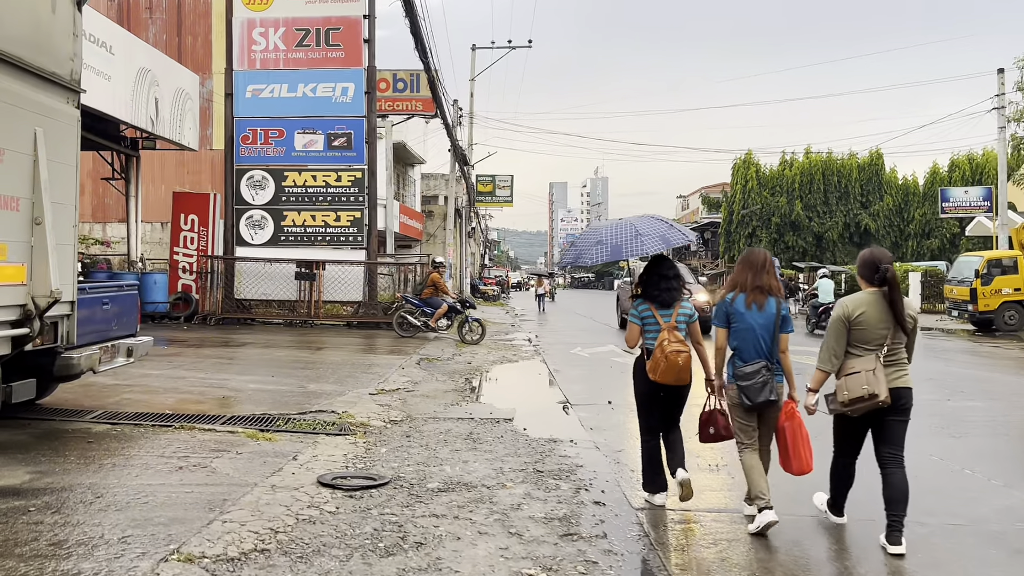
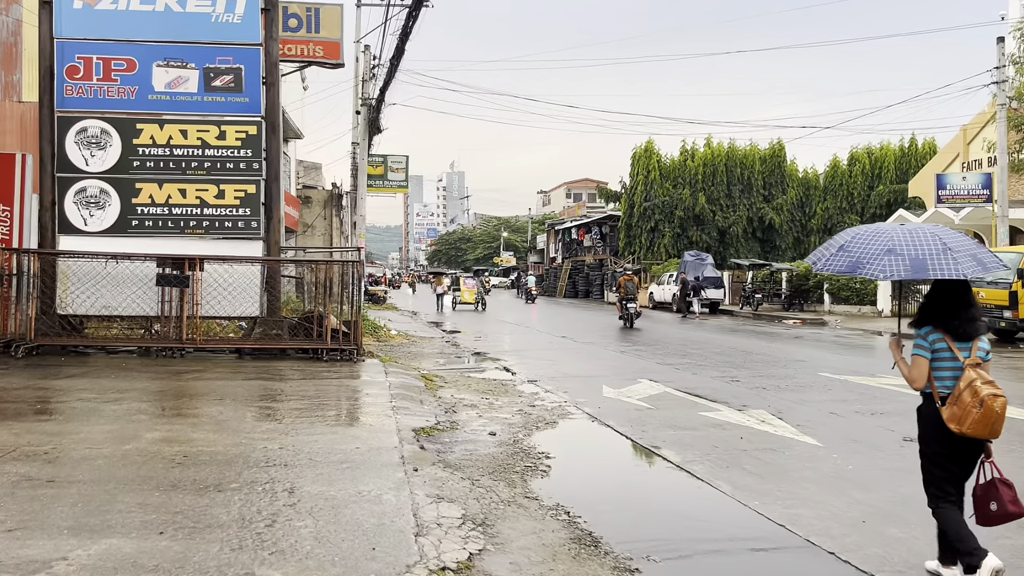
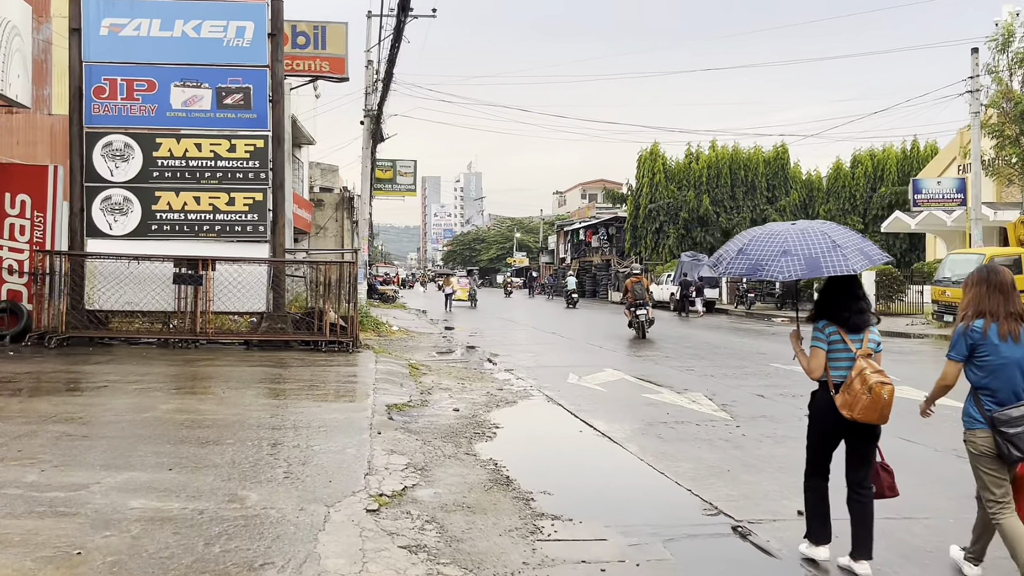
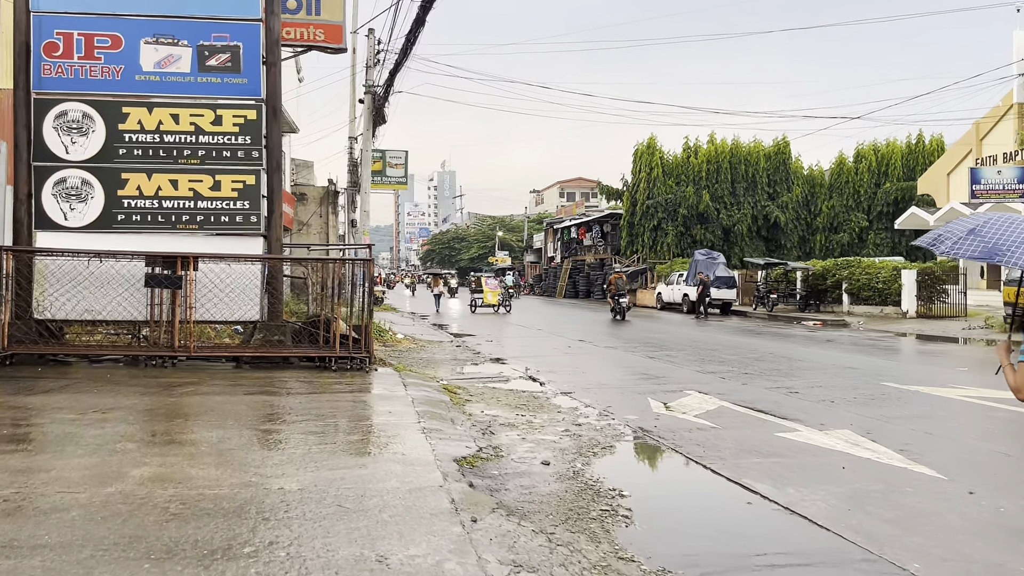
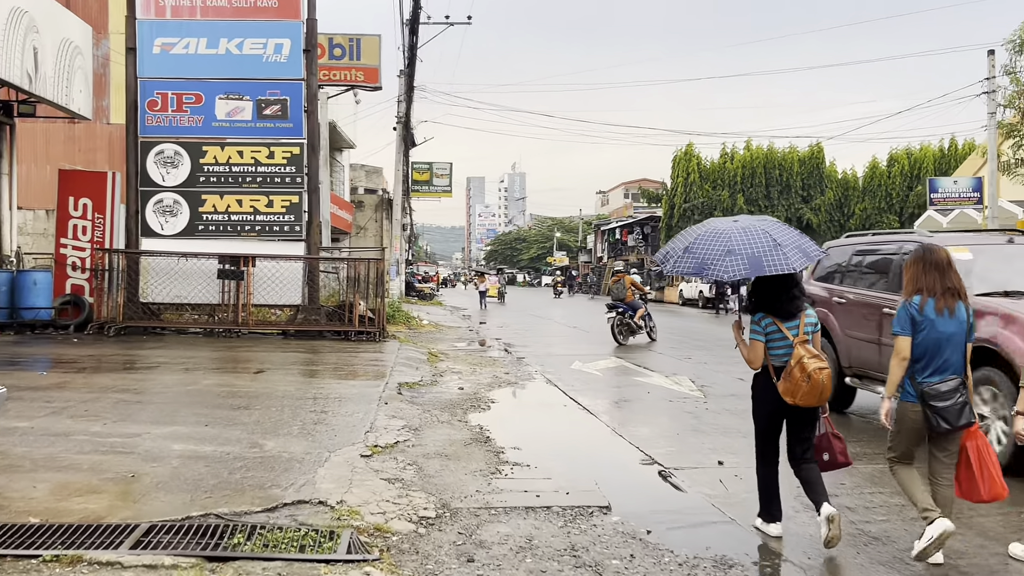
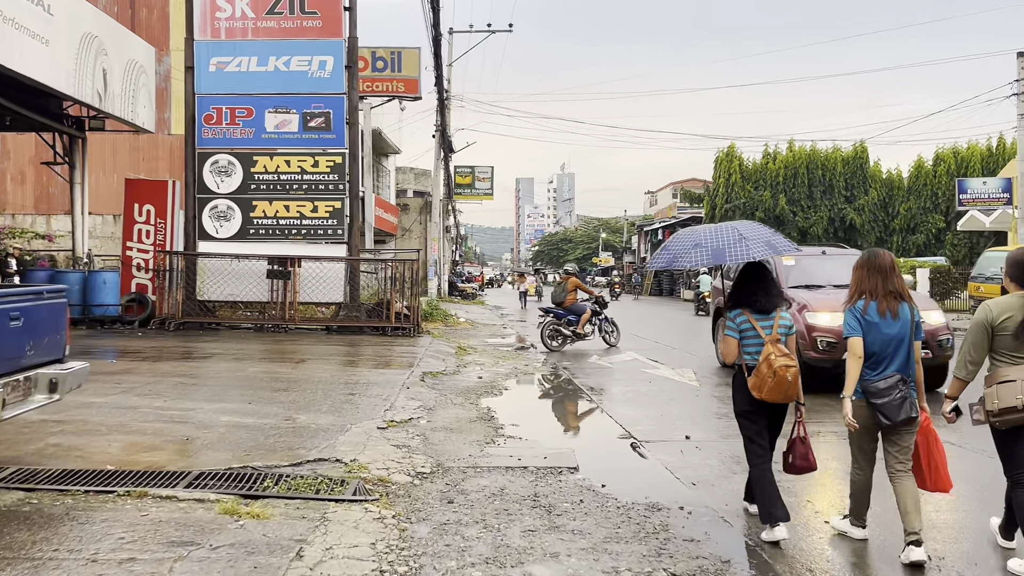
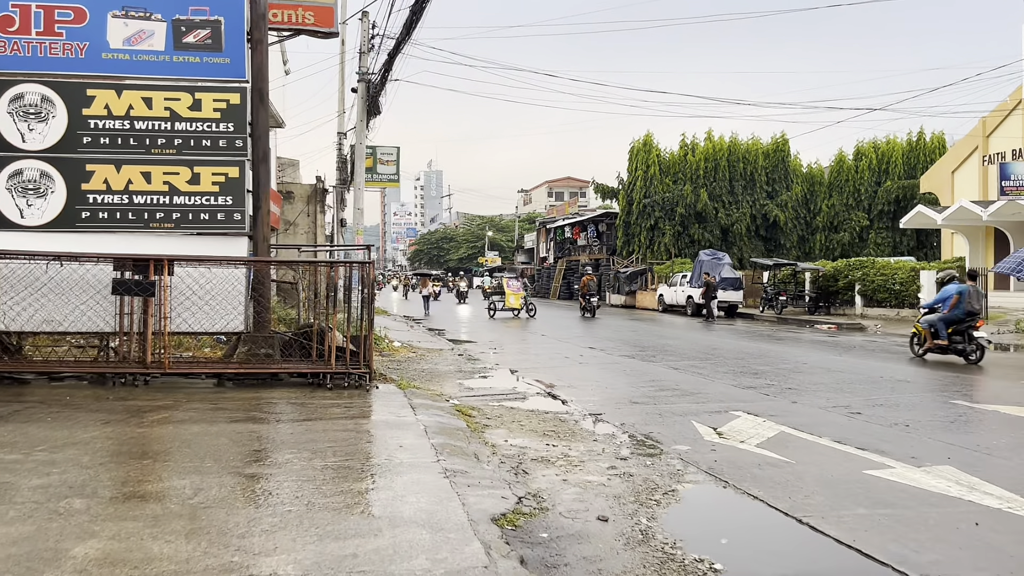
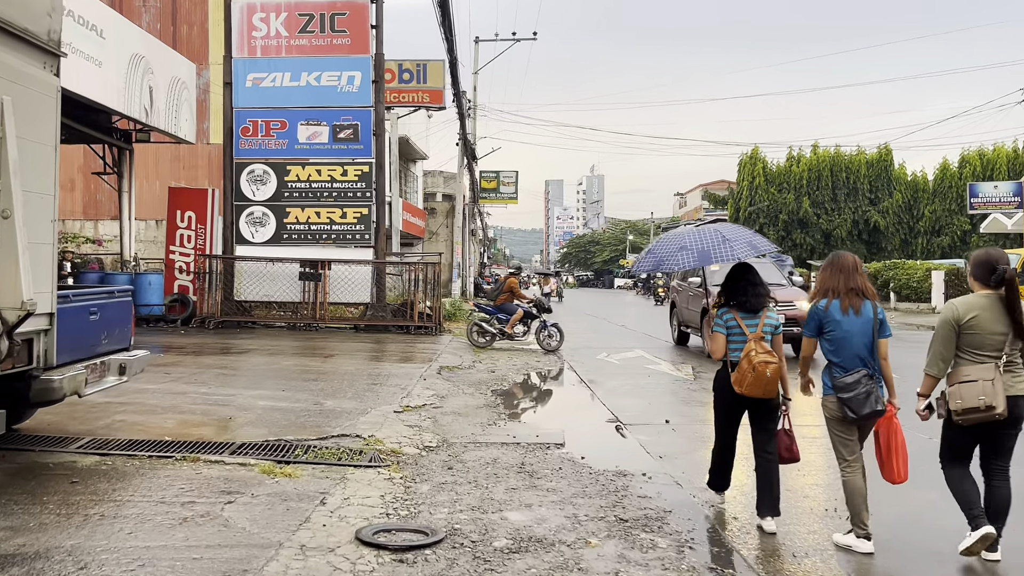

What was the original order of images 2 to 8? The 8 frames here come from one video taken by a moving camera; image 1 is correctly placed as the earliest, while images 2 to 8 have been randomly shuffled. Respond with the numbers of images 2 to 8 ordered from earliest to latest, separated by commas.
8, 6, 5, 3, 2, 4, 7
